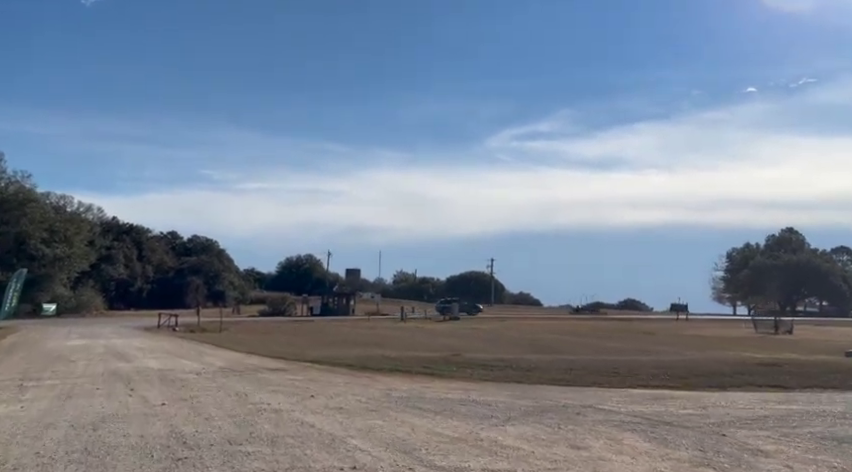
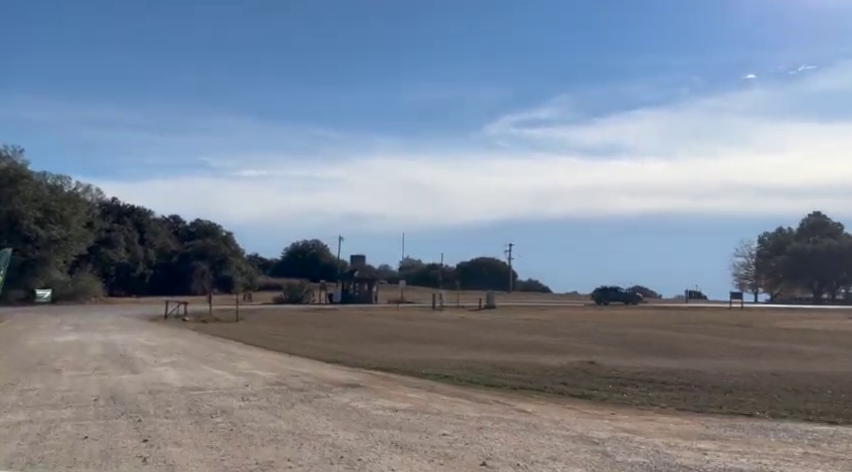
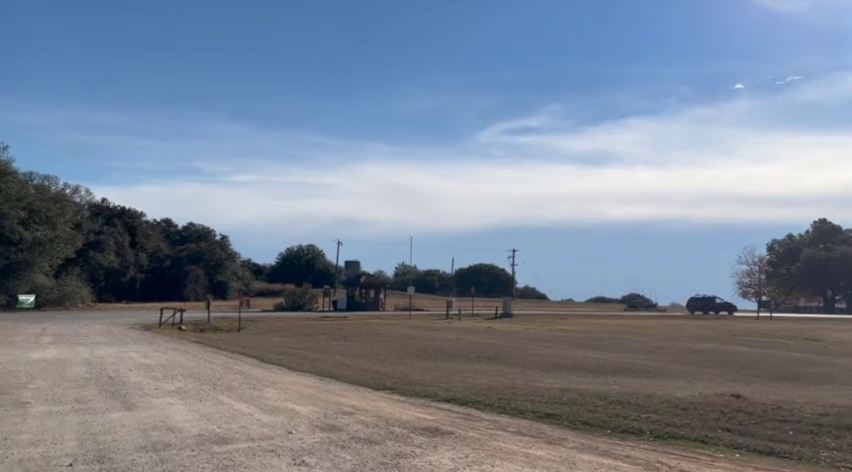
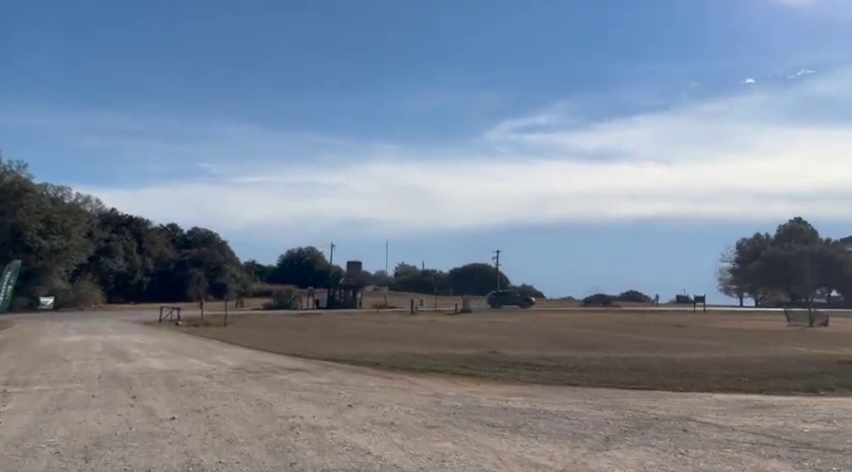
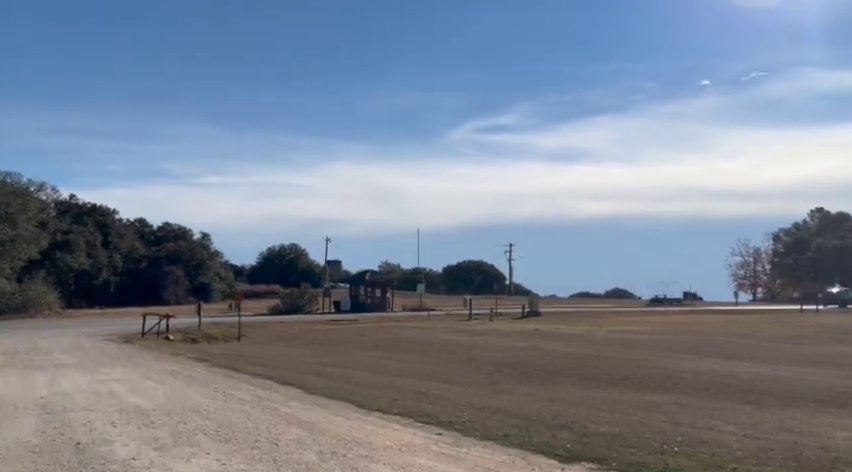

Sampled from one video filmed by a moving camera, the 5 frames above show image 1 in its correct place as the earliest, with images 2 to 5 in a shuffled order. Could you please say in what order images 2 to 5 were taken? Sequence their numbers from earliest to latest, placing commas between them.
4, 2, 3, 5
